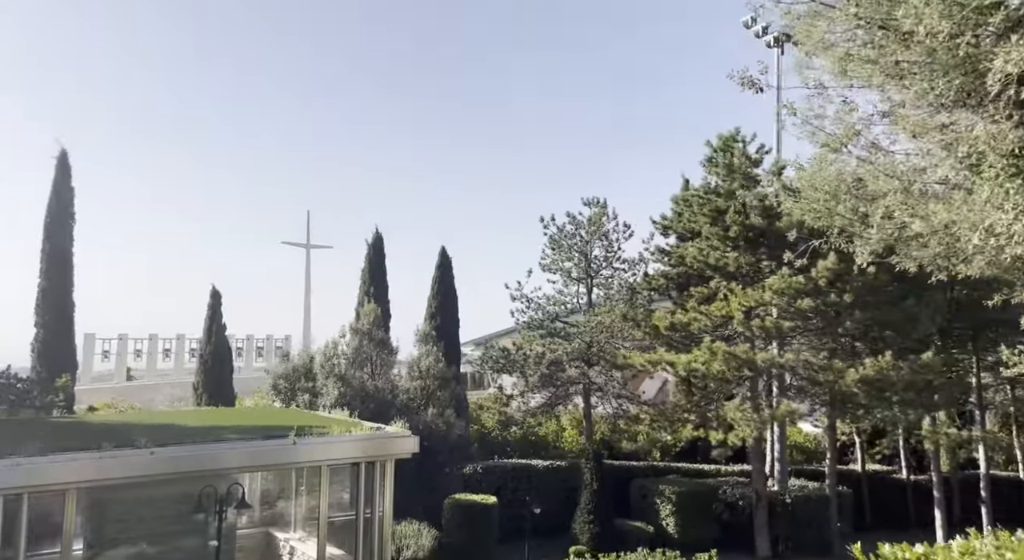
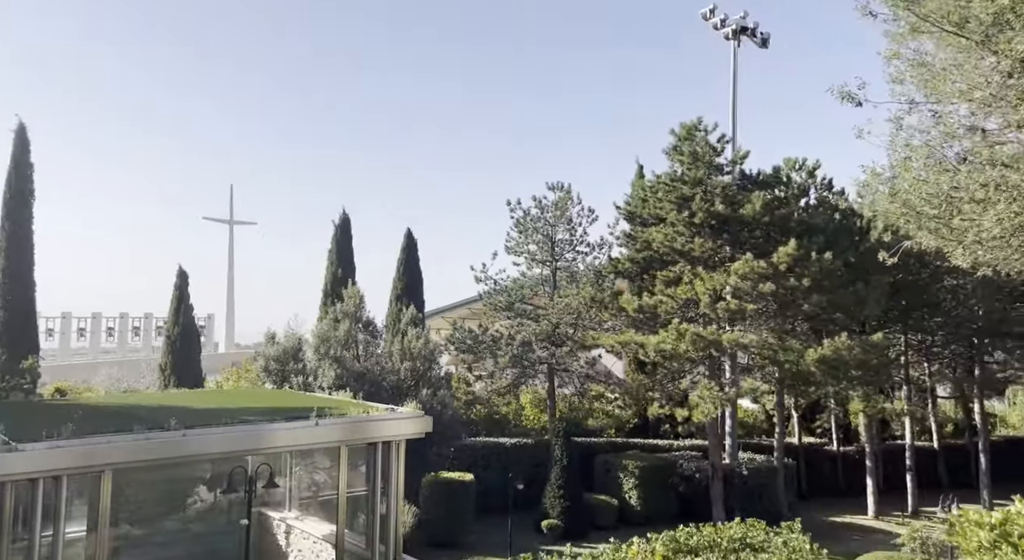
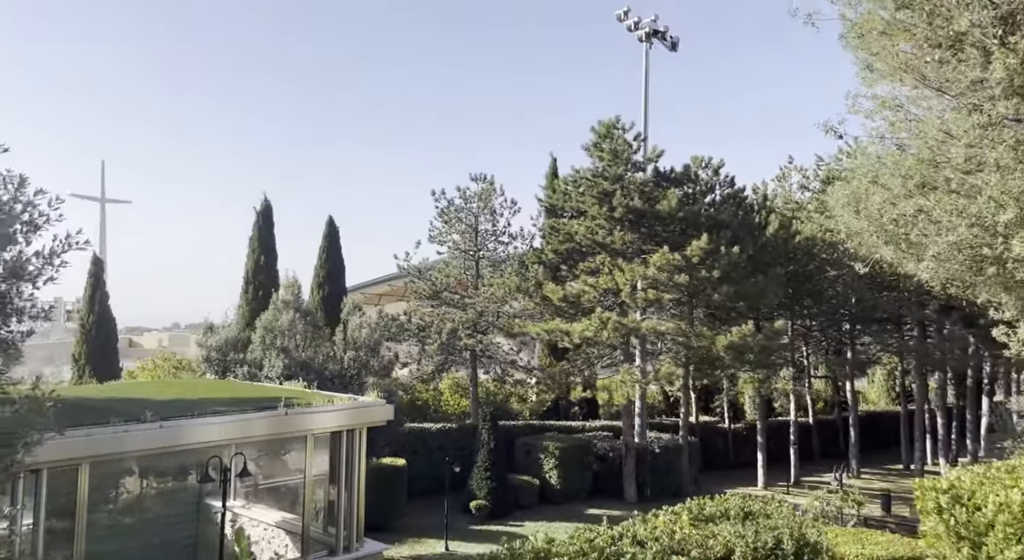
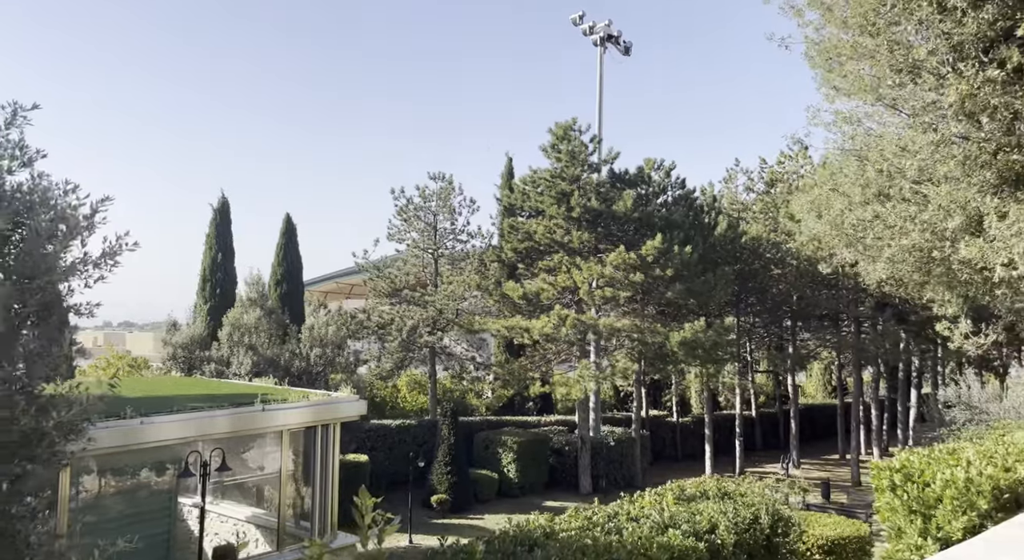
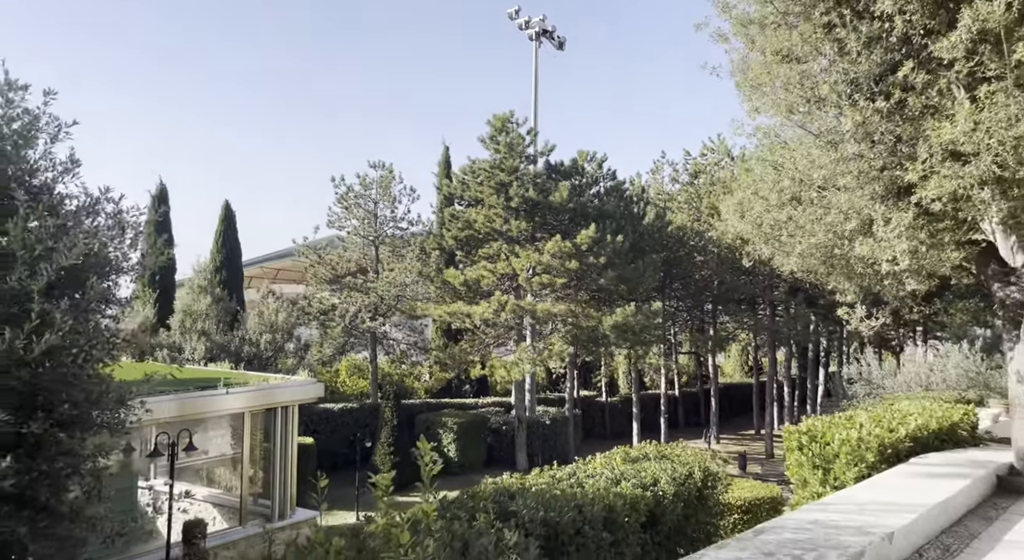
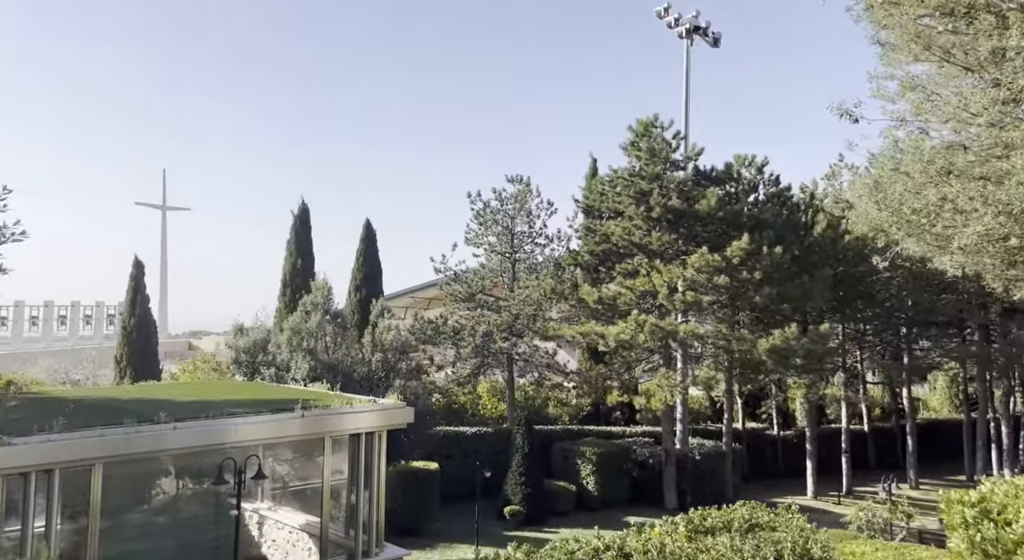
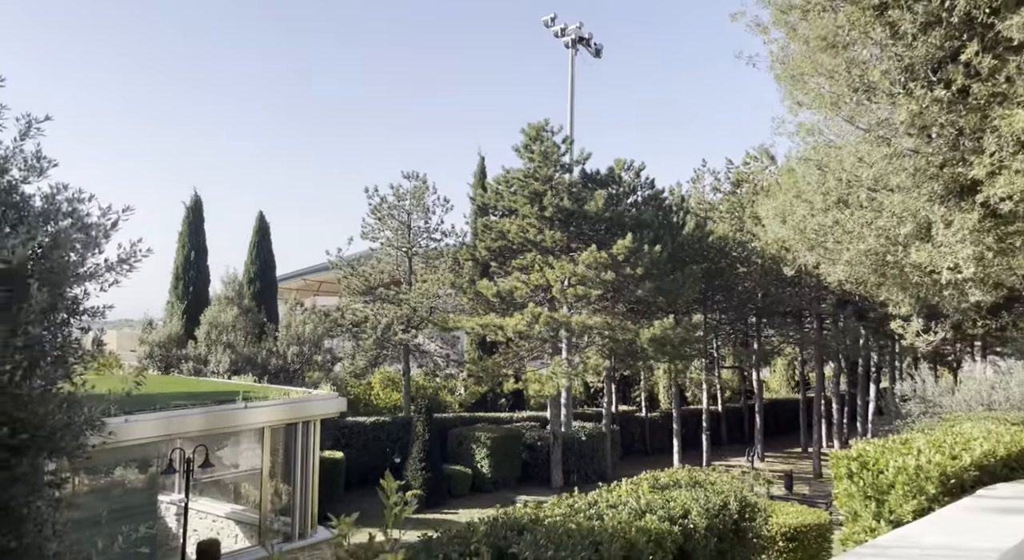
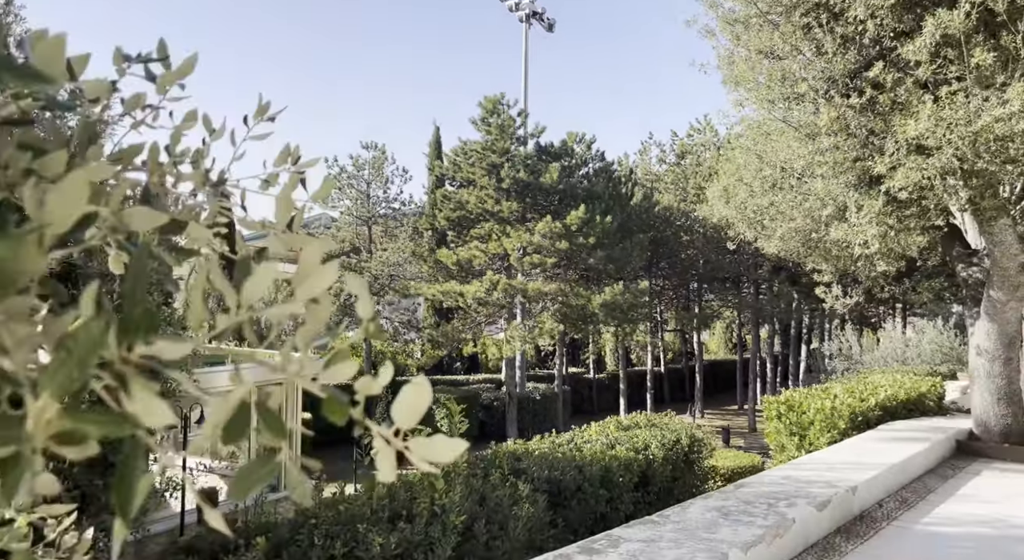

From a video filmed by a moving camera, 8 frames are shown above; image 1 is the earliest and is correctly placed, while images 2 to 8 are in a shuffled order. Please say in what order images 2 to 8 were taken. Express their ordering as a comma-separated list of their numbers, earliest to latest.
2, 6, 3, 4, 7, 5, 8
